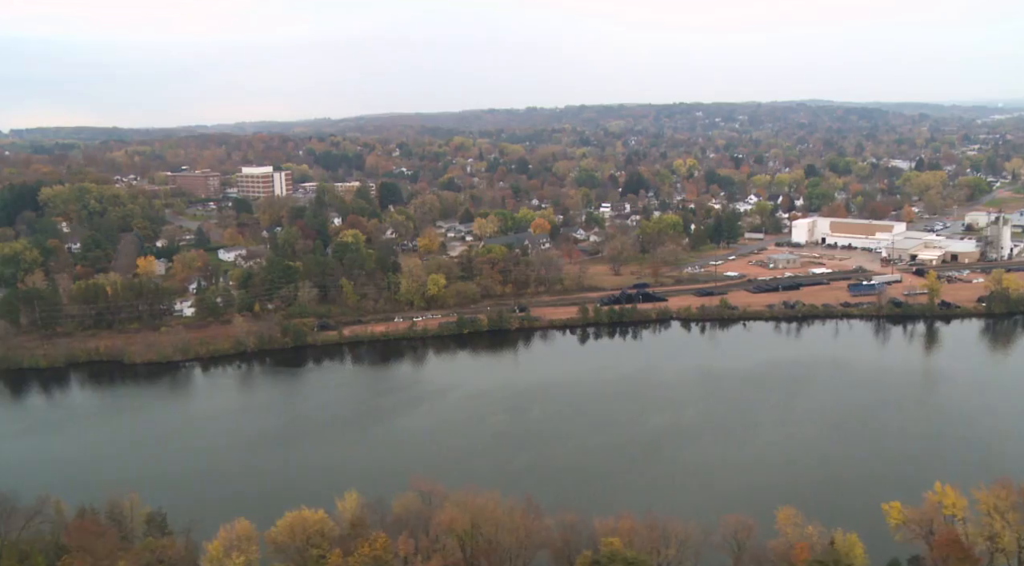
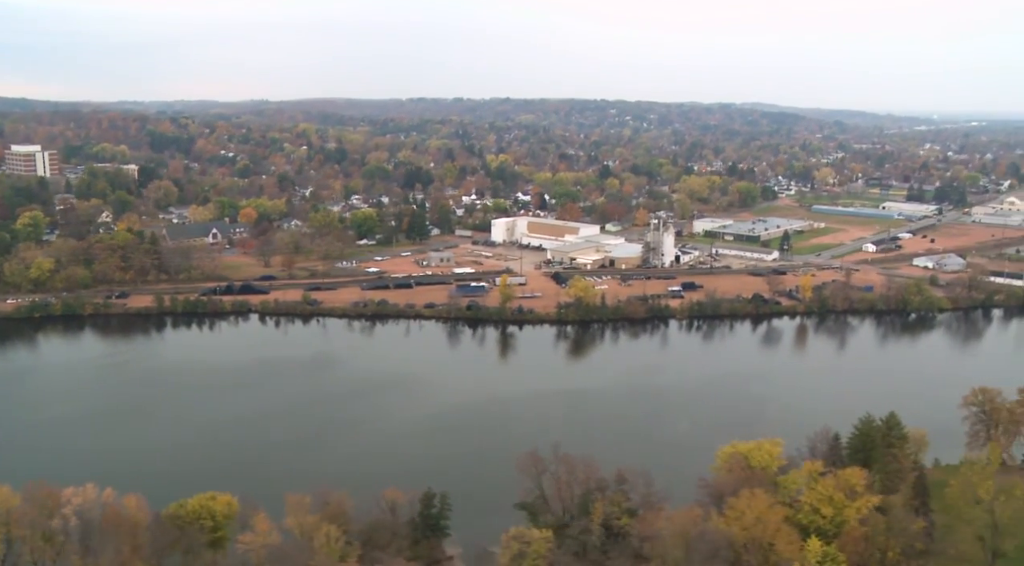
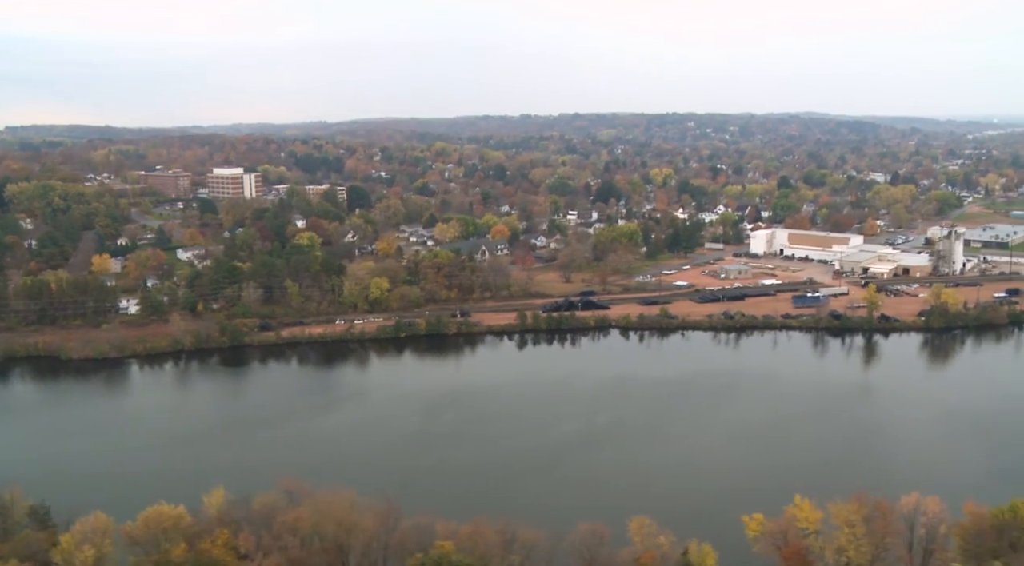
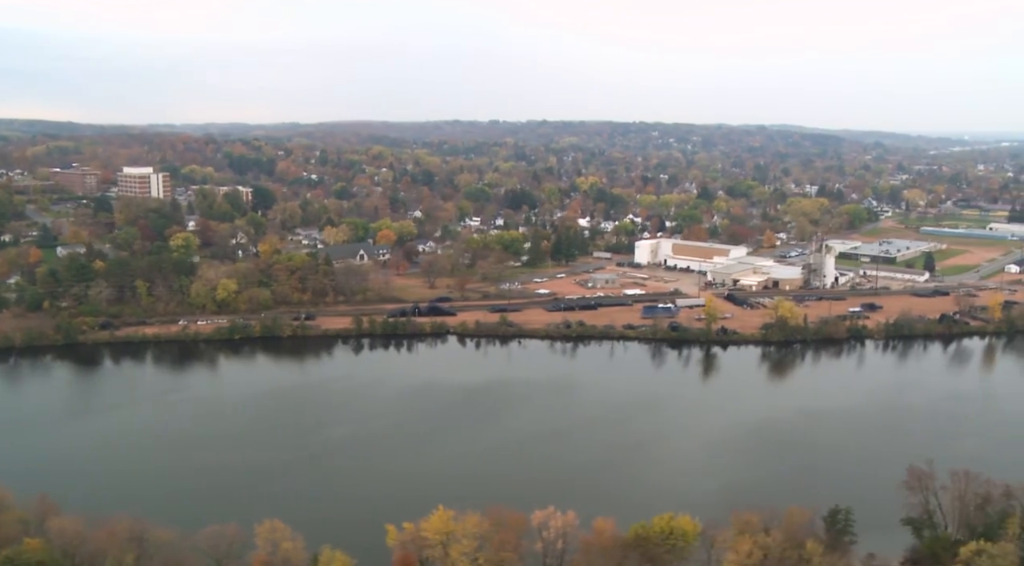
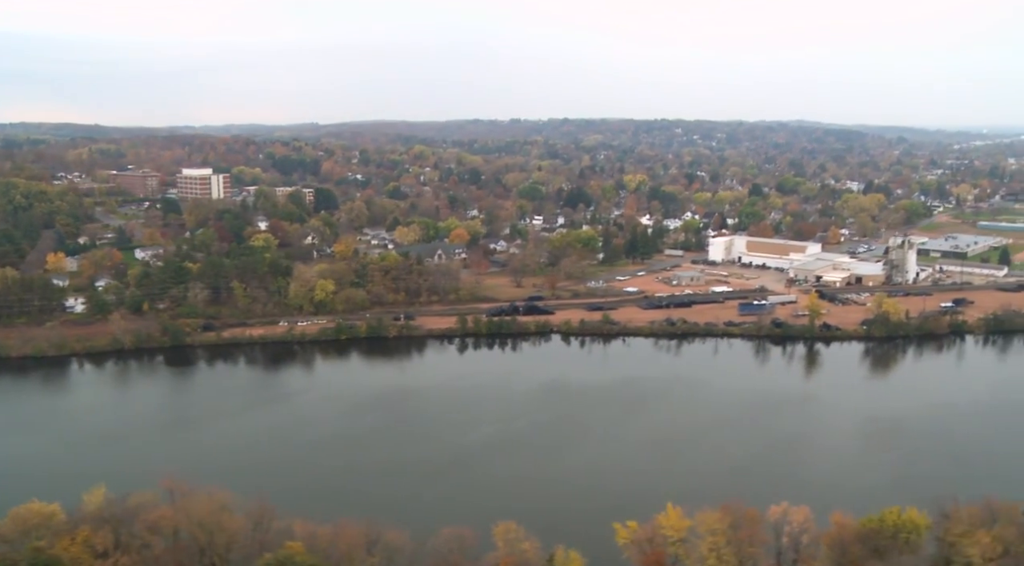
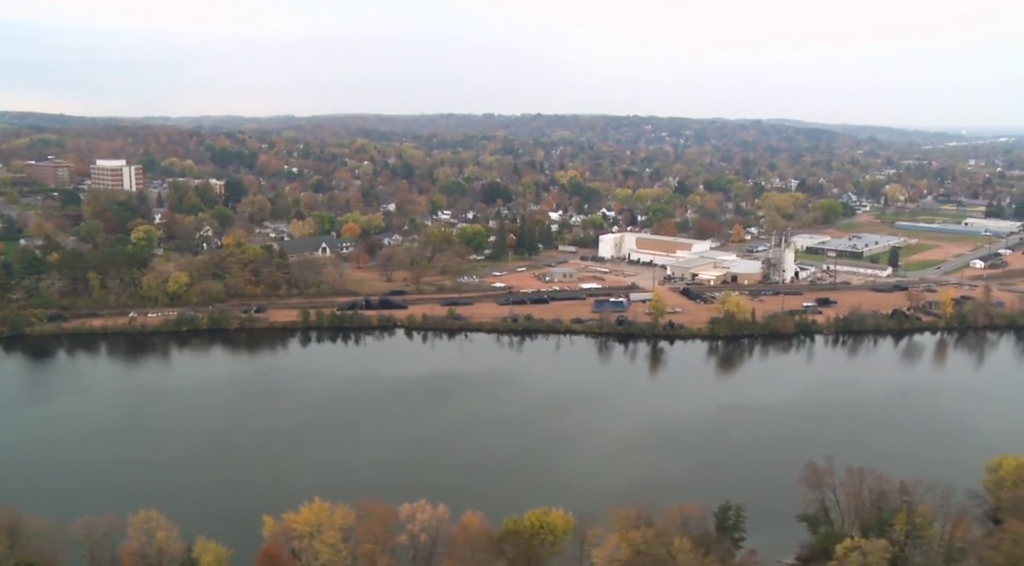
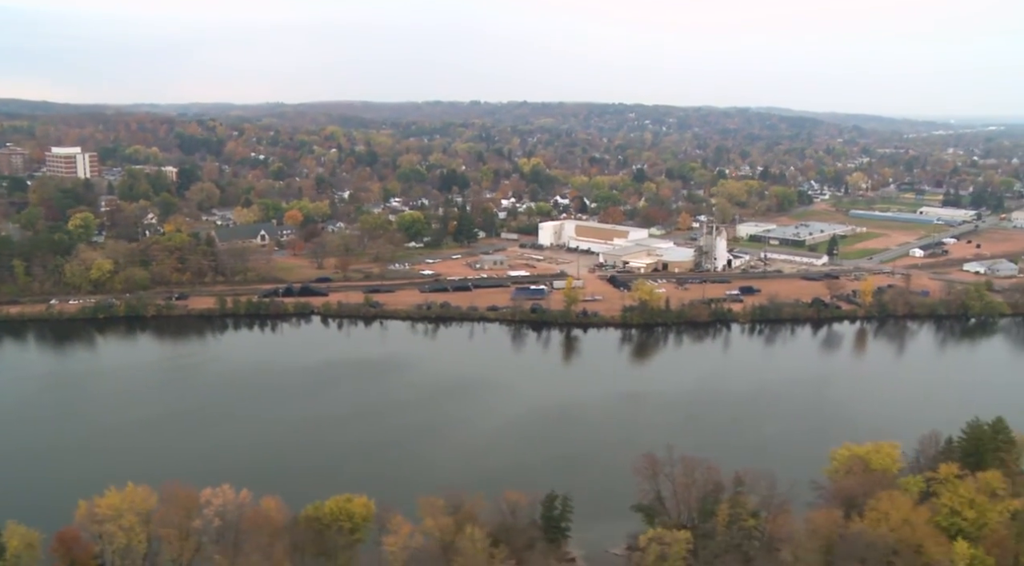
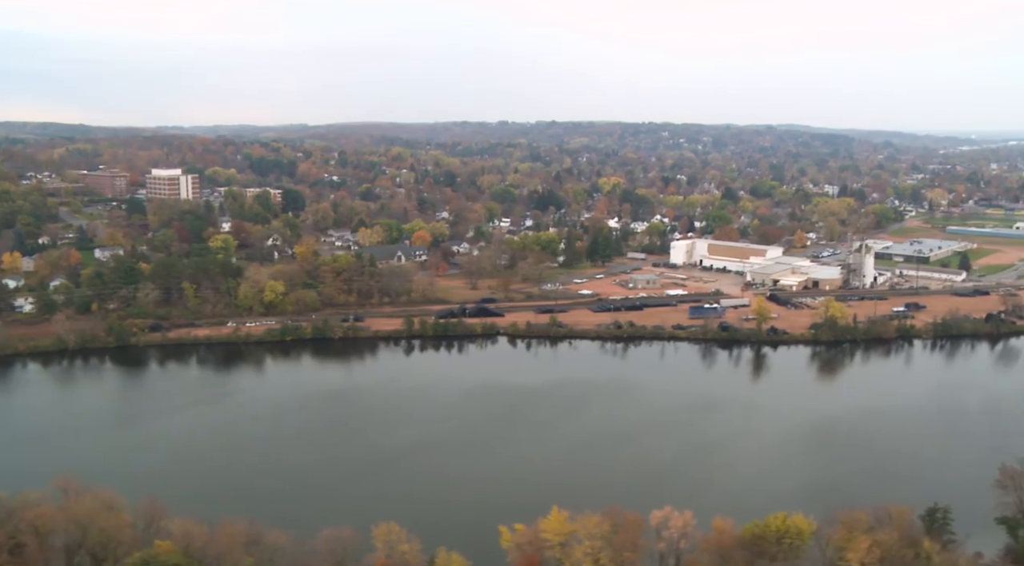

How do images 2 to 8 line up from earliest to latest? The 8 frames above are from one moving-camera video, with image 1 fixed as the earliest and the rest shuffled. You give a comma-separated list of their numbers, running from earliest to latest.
3, 5, 8, 4, 6, 7, 2
